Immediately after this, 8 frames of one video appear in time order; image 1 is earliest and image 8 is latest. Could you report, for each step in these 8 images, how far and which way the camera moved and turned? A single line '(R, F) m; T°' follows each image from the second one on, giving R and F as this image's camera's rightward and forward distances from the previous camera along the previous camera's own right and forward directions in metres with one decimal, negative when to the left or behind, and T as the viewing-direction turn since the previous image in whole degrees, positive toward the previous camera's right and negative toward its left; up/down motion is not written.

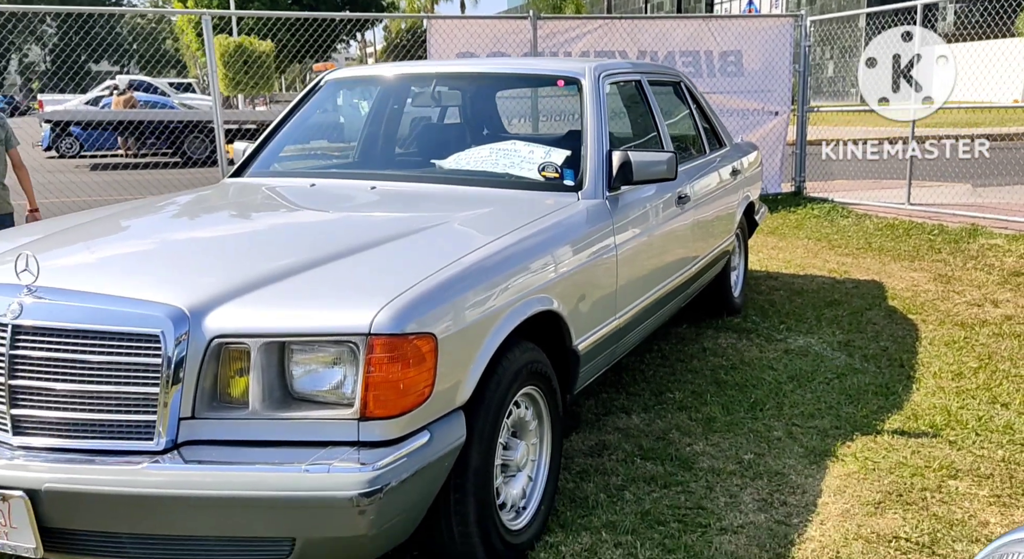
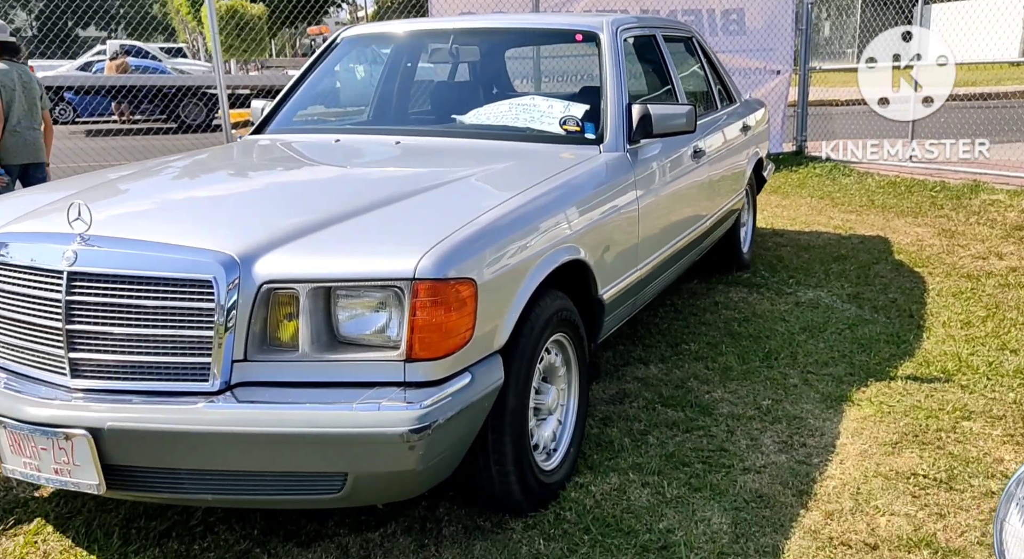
(-0.1, -0.1) m; 0°
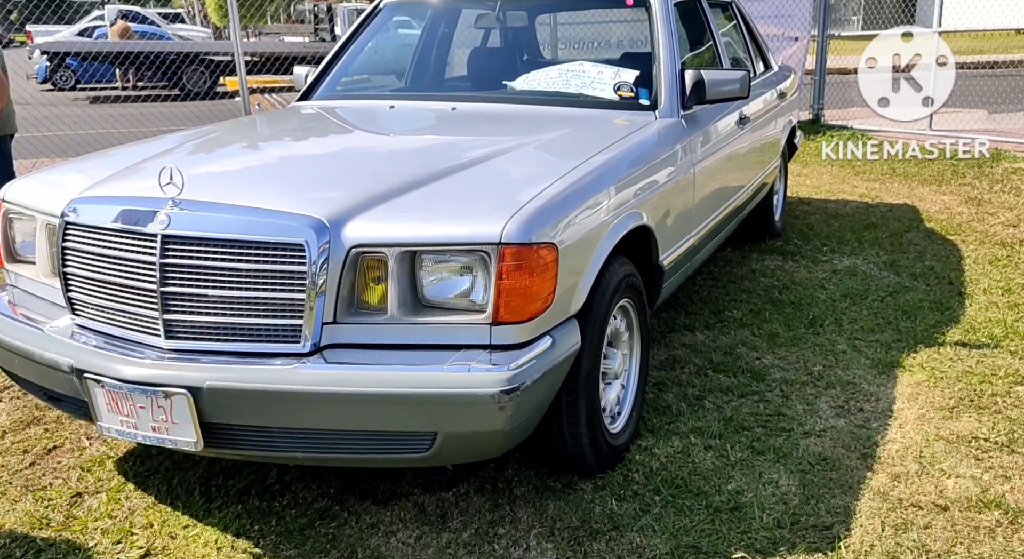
(-0.2, 0.0) m; 0°
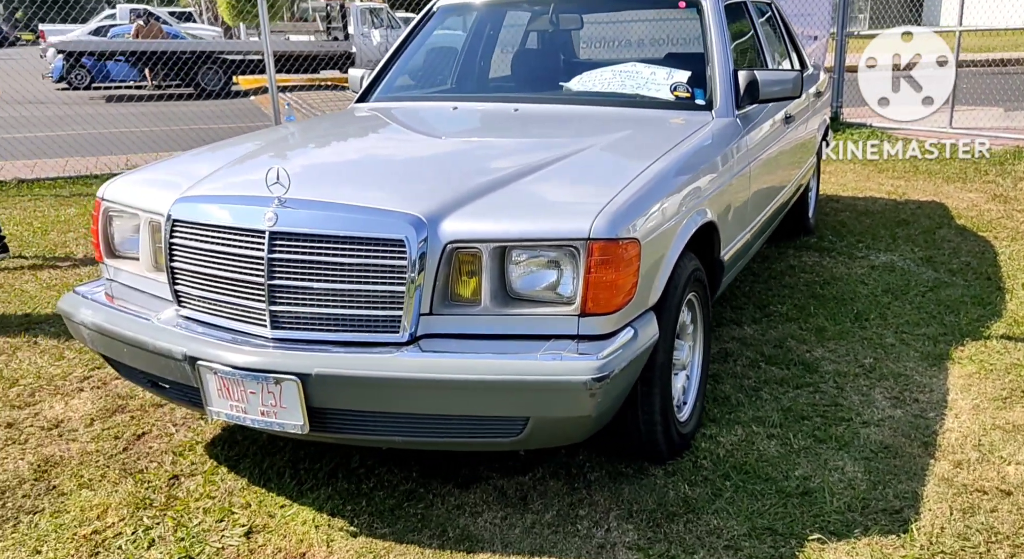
(-0.2, -0.1) m; -1°
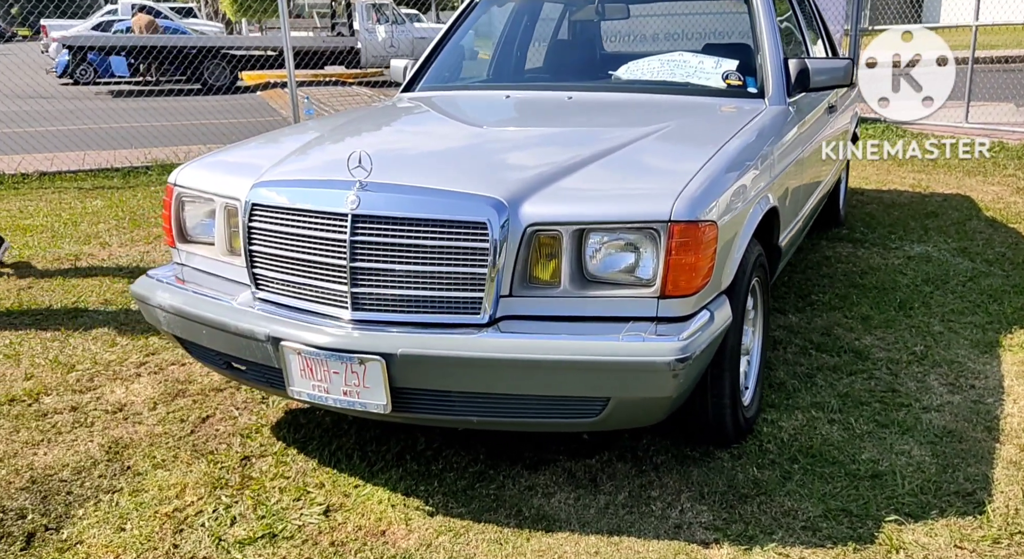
(-0.2, 0.0) m; 0°
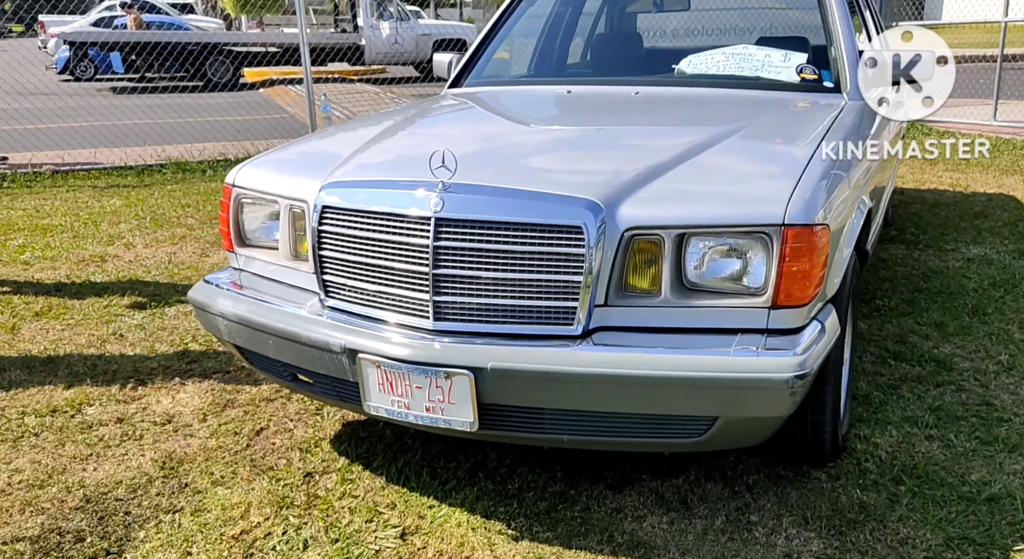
(-0.3, +0.2) m; 0°
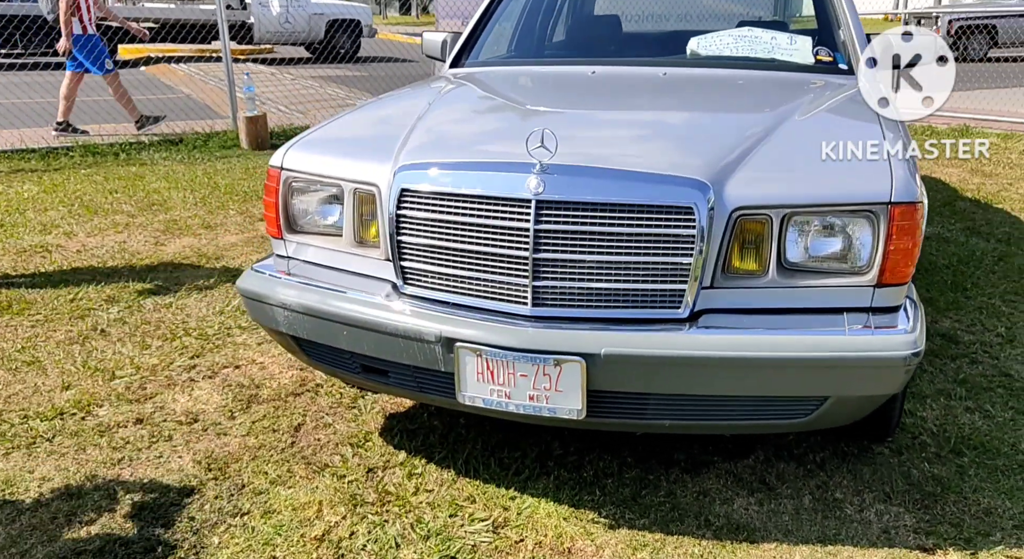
(-0.6, +0.1) m; +7°
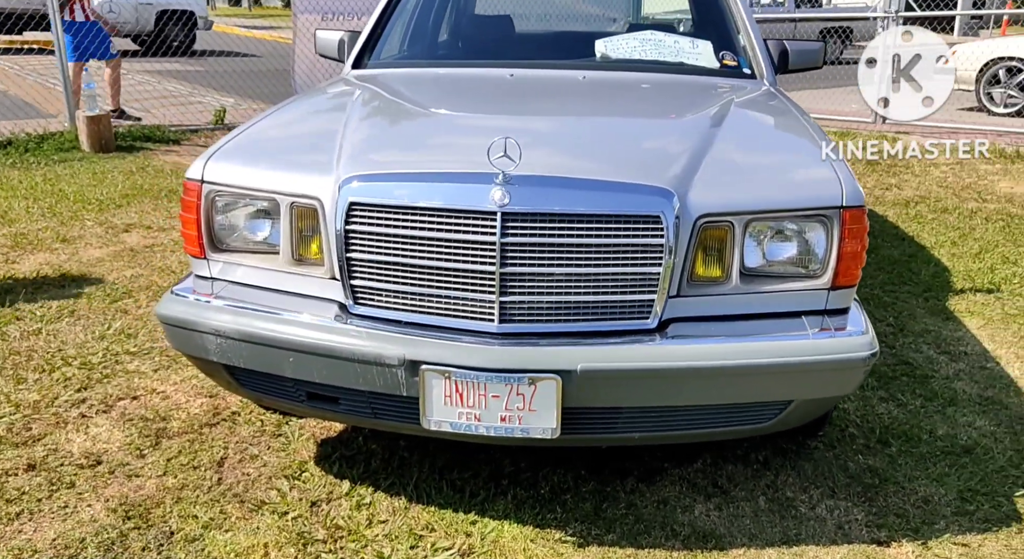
(-0.3, +0.1) m; +10°
